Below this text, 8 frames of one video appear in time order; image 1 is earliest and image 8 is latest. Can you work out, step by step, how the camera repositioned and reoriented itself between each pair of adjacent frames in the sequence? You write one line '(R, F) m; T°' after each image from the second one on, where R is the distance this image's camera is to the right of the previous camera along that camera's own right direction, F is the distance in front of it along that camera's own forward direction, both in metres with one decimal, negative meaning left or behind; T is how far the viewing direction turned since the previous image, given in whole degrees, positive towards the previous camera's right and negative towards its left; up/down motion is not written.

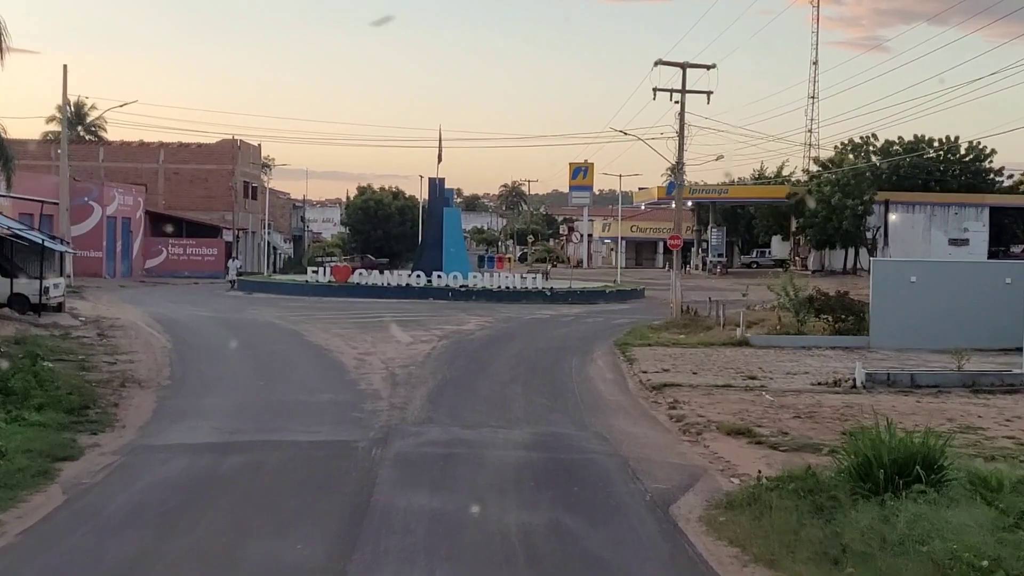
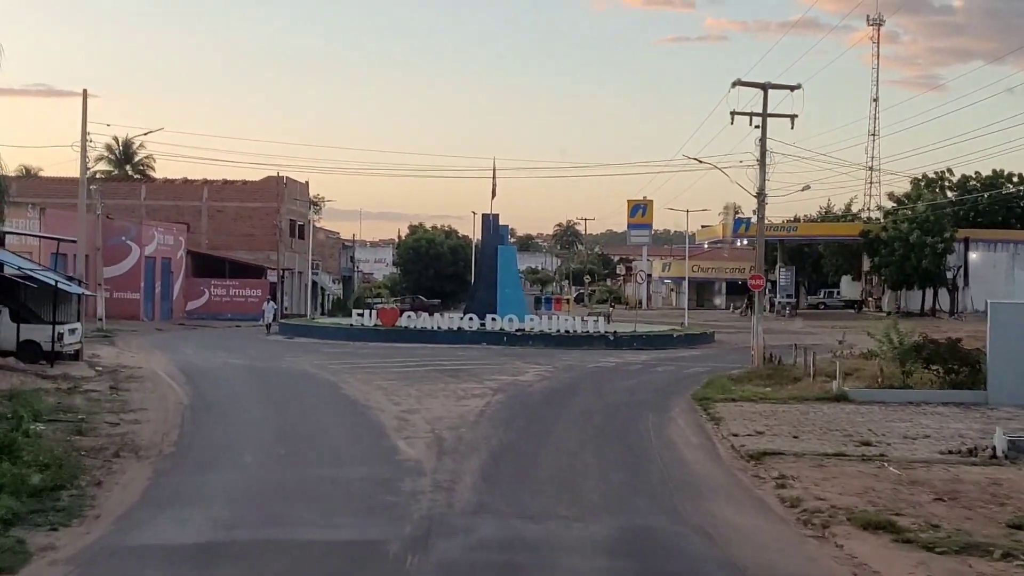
(-0.2, +3.2) m; -2°
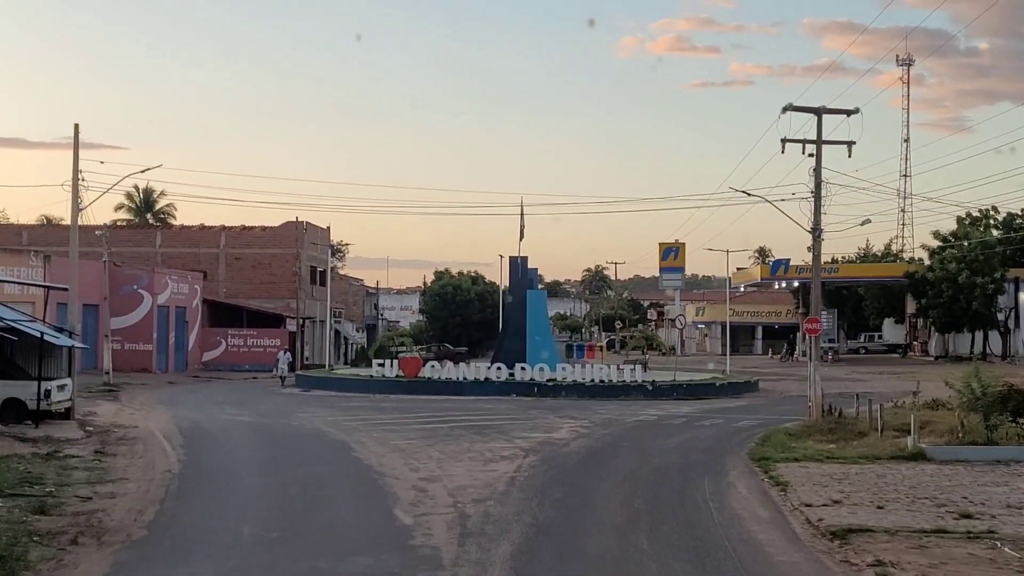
(-0.1, +2.6) m; -1°
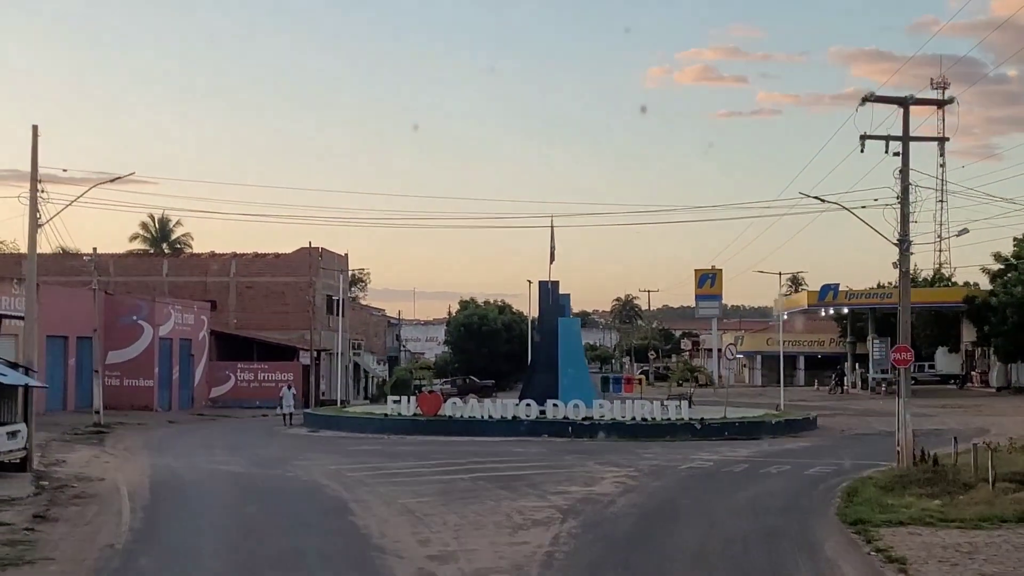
(-0.1, +4.0) m; -1°
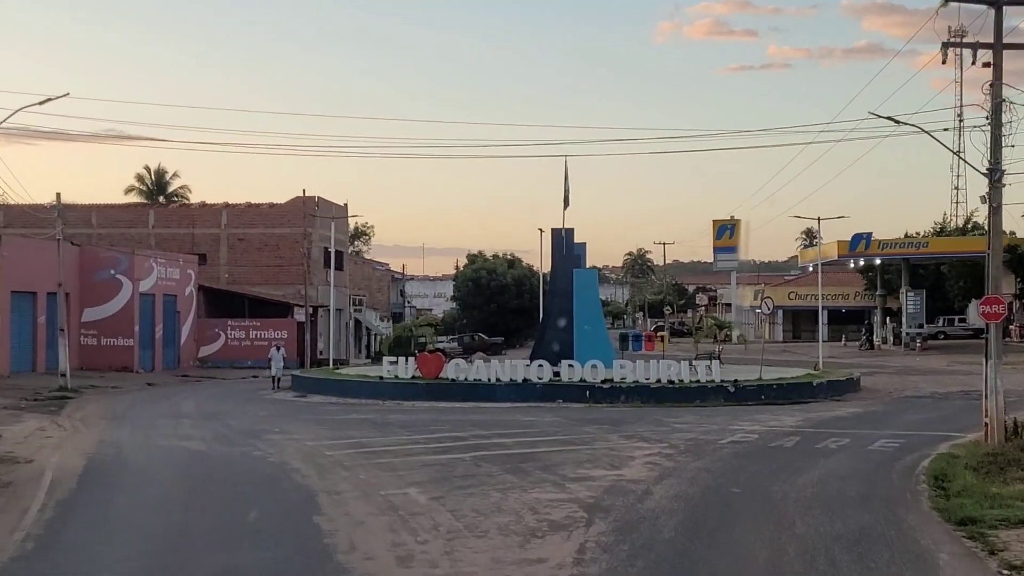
(0.0, +3.7) m; 0°
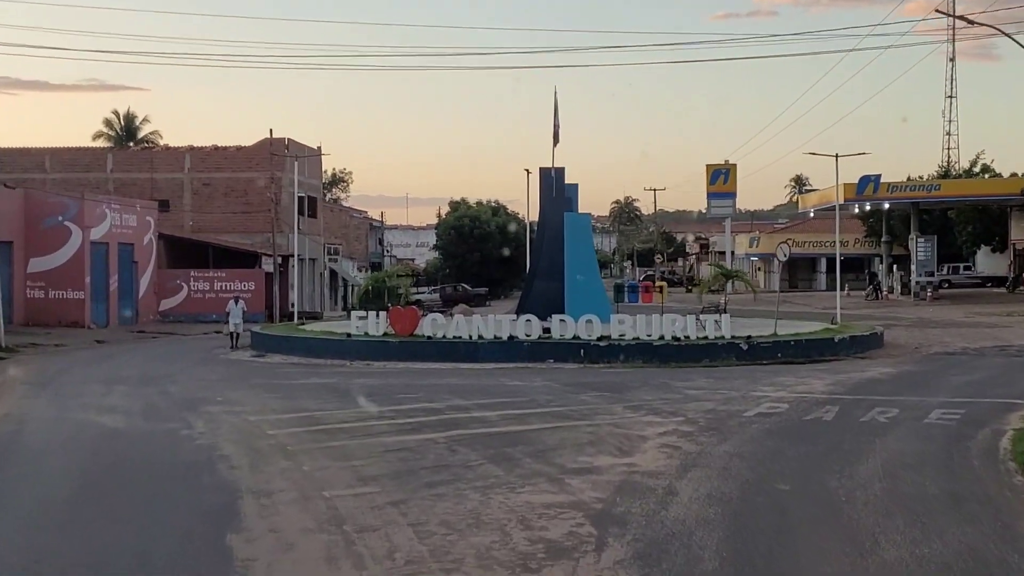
(0.0, +3.5) m; +1°
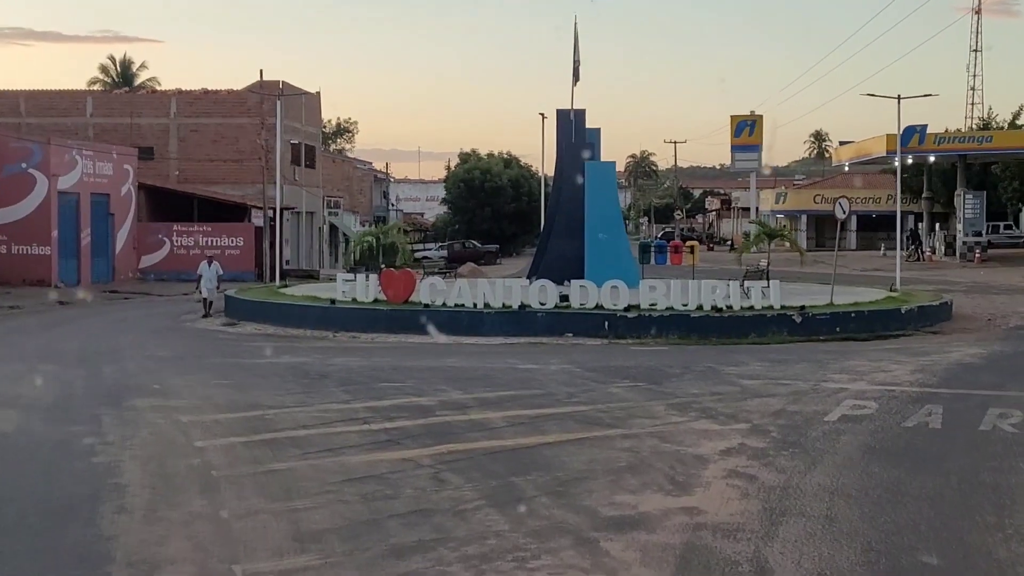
(0.0, +3.9) m; 0°
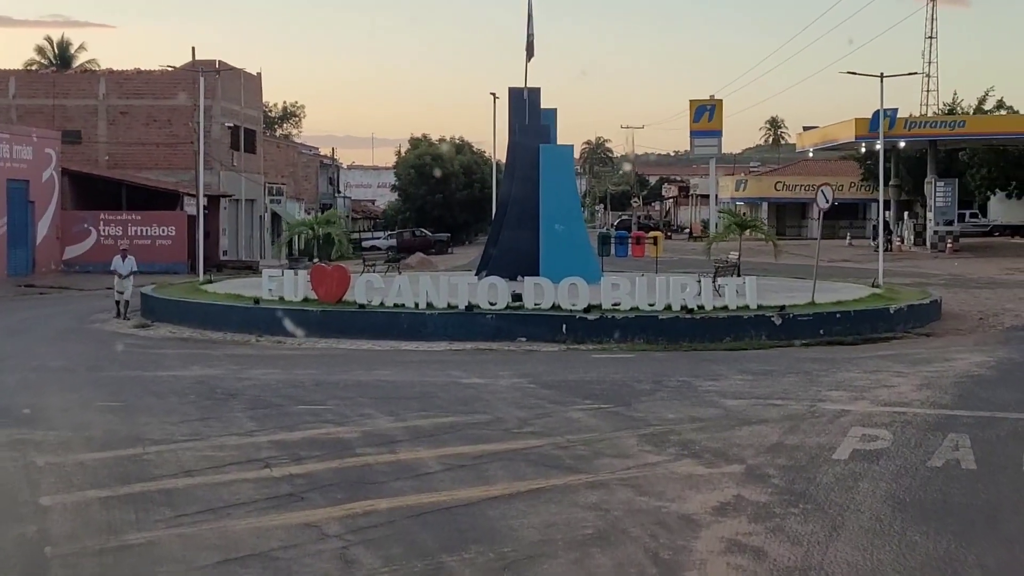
(+0.1, +2.4) m; +2°
